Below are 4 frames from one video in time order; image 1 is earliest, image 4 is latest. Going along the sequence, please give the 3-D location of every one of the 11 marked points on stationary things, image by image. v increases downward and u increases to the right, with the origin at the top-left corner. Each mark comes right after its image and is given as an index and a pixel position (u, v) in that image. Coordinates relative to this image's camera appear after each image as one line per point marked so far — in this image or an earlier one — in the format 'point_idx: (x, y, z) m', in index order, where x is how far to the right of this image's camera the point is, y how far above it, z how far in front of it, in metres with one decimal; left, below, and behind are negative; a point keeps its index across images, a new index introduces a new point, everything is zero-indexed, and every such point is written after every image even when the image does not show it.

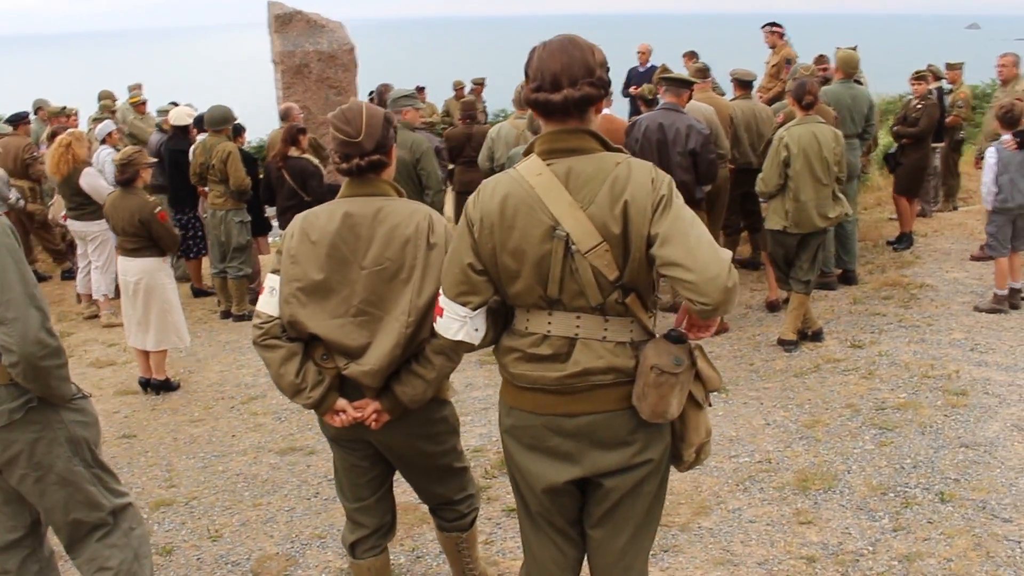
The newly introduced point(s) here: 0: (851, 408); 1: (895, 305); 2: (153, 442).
0: (+1.9, -0.7, +5.1) m
1: (+2.9, -0.1, +7.0) m
2: (-2.2, -0.9, +5.6) m
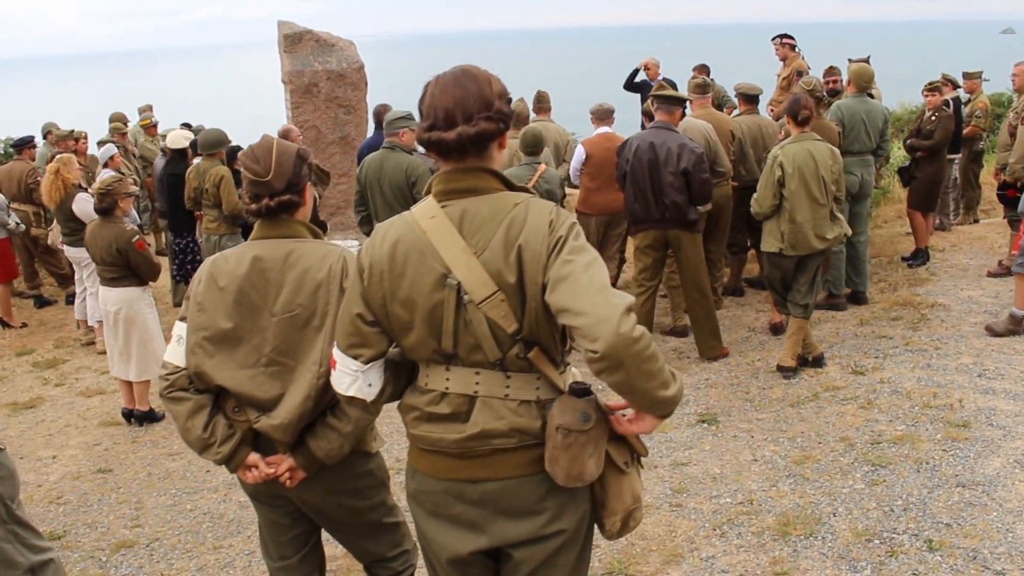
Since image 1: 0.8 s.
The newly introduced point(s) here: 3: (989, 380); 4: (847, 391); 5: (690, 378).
0: (+1.8, -0.8, +4.9) m
1: (+2.9, -0.3, +6.7) m
2: (-2.3, -1.1, +5.5) m
3: (+2.9, -0.6, +5.6) m
4: (+2.1, -0.6, +5.6) m
5: (+1.2, -0.6, +6.2) m
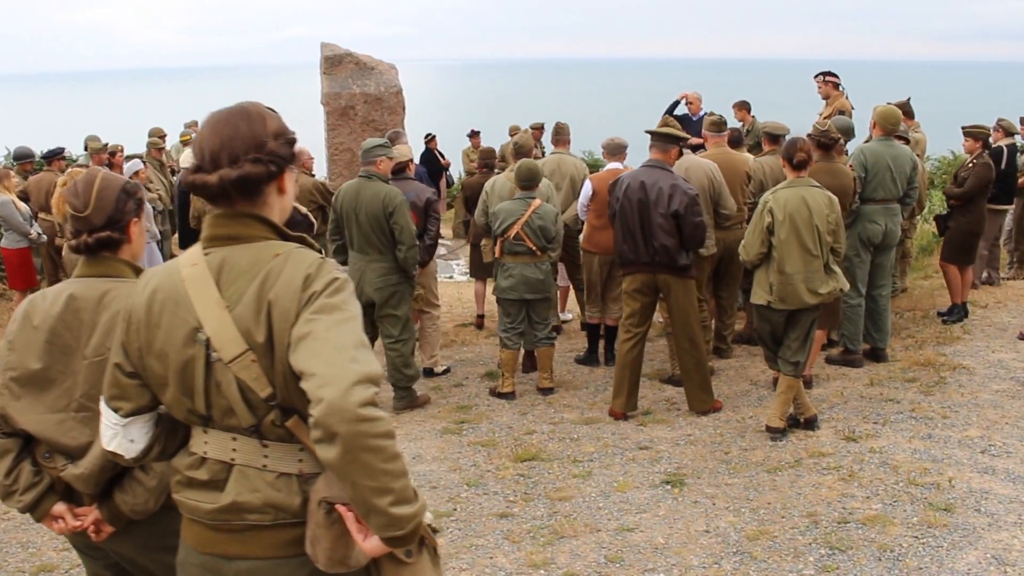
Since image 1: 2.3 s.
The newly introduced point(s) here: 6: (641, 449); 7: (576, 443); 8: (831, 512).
0: (+1.4, -1.1, +4.5) m
1: (+2.7, -0.7, +6.2) m
2: (-2.6, -1.2, +5.4) m
3: (+2.6, -0.9, +5.1) m
4: (+1.8, -1.0, +5.2) m
5: (+1.0, -0.9, +5.9) m
6: (+0.8, -1.0, +5.6) m
7: (+0.4, -1.0, +5.8) m
8: (+1.6, -1.1, +4.5) m
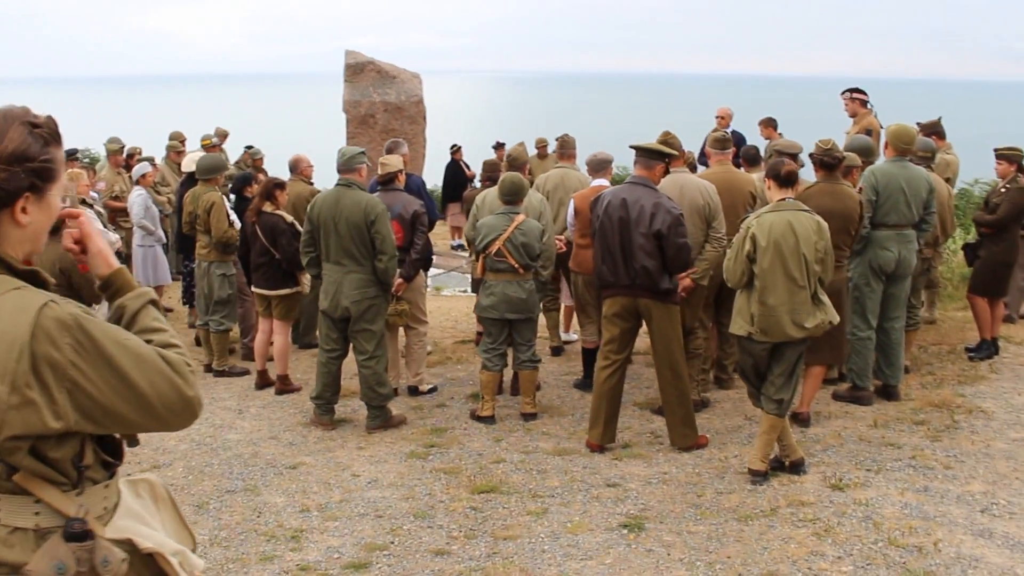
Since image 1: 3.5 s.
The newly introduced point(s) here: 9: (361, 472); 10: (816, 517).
0: (+1.1, -1.3, +4.0) m
1: (+2.5, -0.9, +5.7) m
2: (-2.8, -1.2, +5.2) m
3: (+2.4, -1.1, +4.5) m
4: (+1.5, -1.1, +4.7) m
5: (+0.8, -1.1, +5.5) m
6: (+0.6, -1.1, +5.2) m
7: (+0.2, -1.1, +5.5) m
8: (+1.3, -1.3, +4.1) m
9: (-0.9, -1.1, +5.6) m
10: (+1.5, -1.2, +4.6) m
